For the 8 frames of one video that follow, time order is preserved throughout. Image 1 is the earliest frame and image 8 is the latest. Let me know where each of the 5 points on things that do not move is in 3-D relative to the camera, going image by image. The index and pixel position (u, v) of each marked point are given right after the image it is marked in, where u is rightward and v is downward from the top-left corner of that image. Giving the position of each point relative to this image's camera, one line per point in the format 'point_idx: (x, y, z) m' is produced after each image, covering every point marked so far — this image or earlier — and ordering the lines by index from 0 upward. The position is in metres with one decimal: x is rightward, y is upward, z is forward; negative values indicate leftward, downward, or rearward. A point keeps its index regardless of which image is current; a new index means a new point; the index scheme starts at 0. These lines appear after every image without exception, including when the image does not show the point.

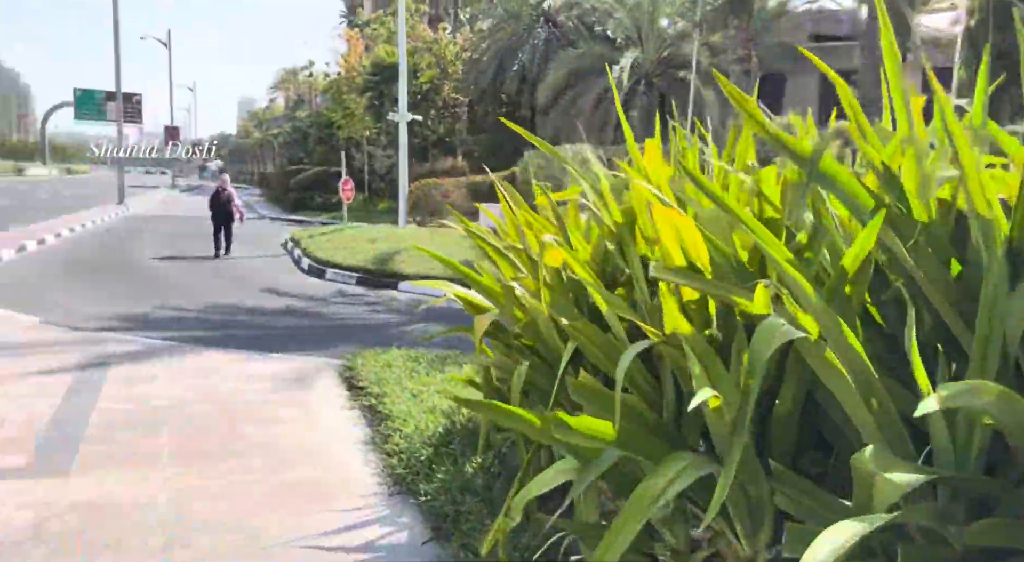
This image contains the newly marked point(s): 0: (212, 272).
0: (-3.8, +0.1, +12.1) m
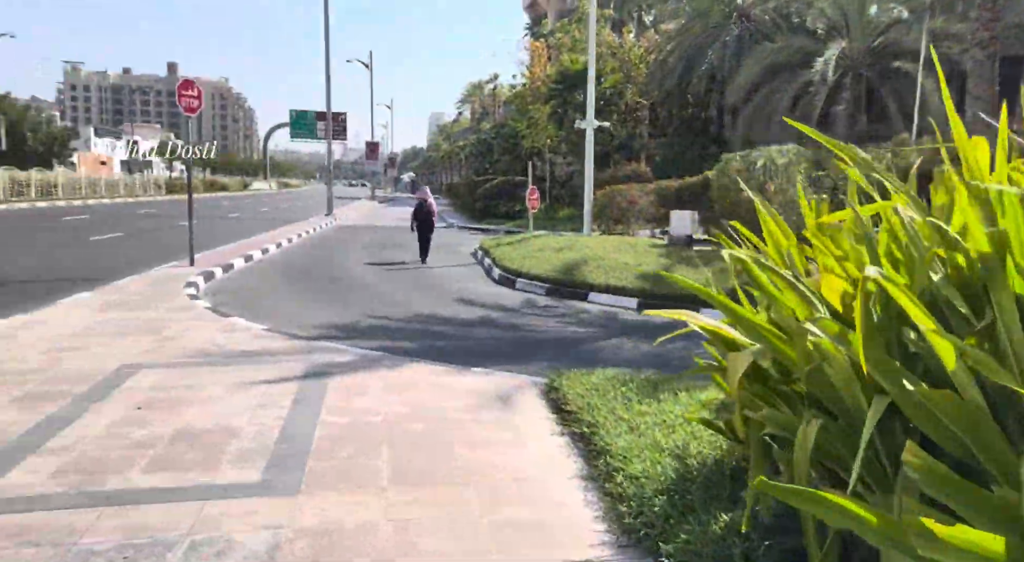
0: (-1.3, 0.0, +12.5) m
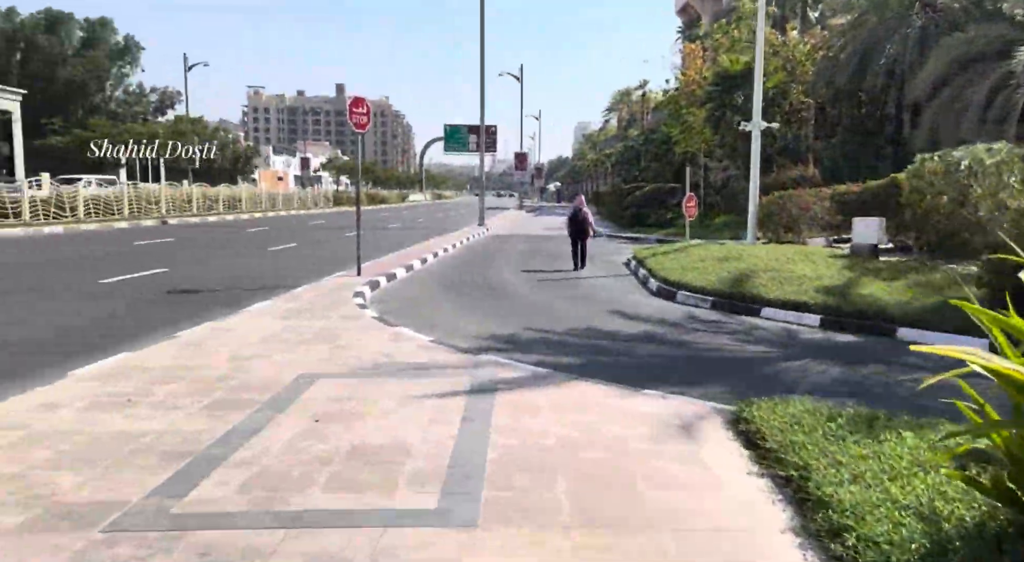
0: (+0.8, -0.2, +12.4) m
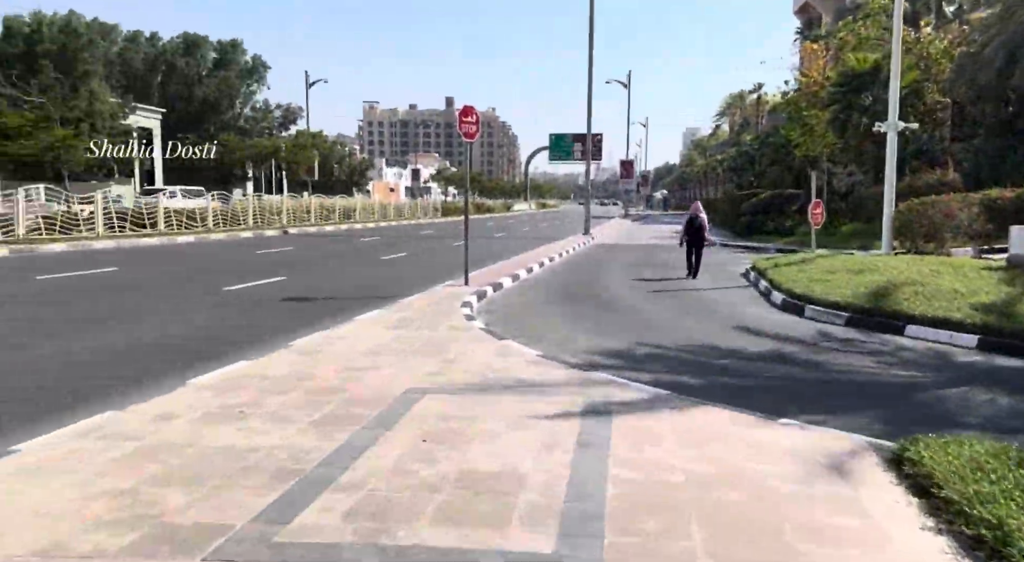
0: (+2.2, -0.3, +11.9) m
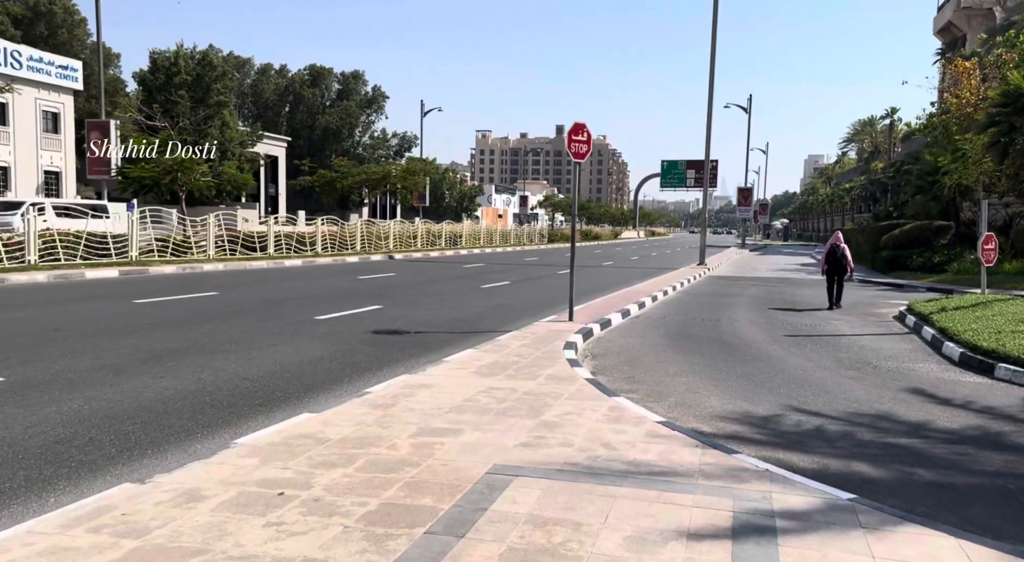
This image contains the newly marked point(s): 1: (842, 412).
0: (+3.5, -0.8, +10.2) m
1: (+2.8, -1.1, +7.9) m
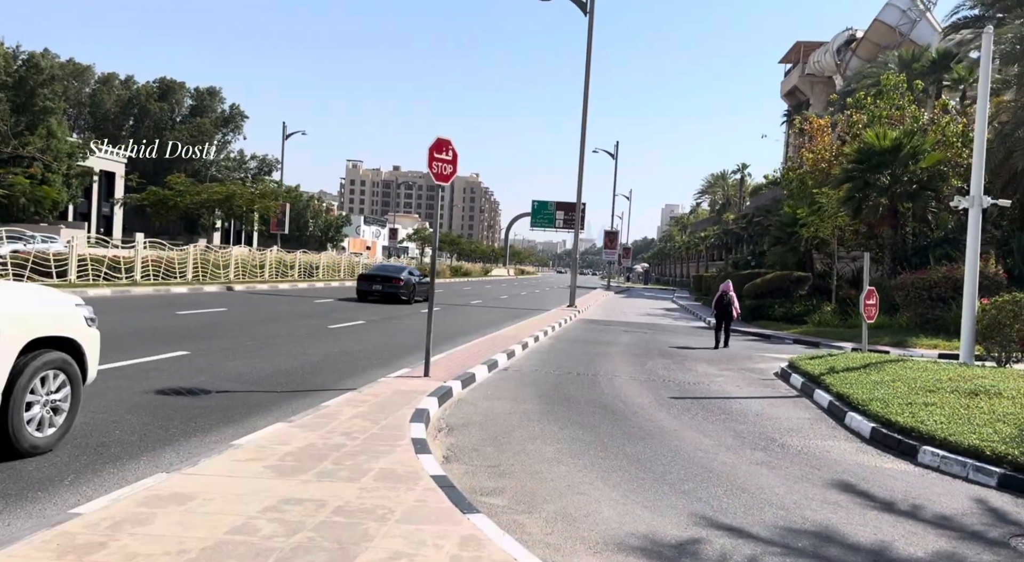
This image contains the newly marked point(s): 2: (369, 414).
0: (+2.0, -1.4, +8.3) m
1: (+1.6, -1.6, +5.9) m
2: (-1.2, -1.2, +7.9) m
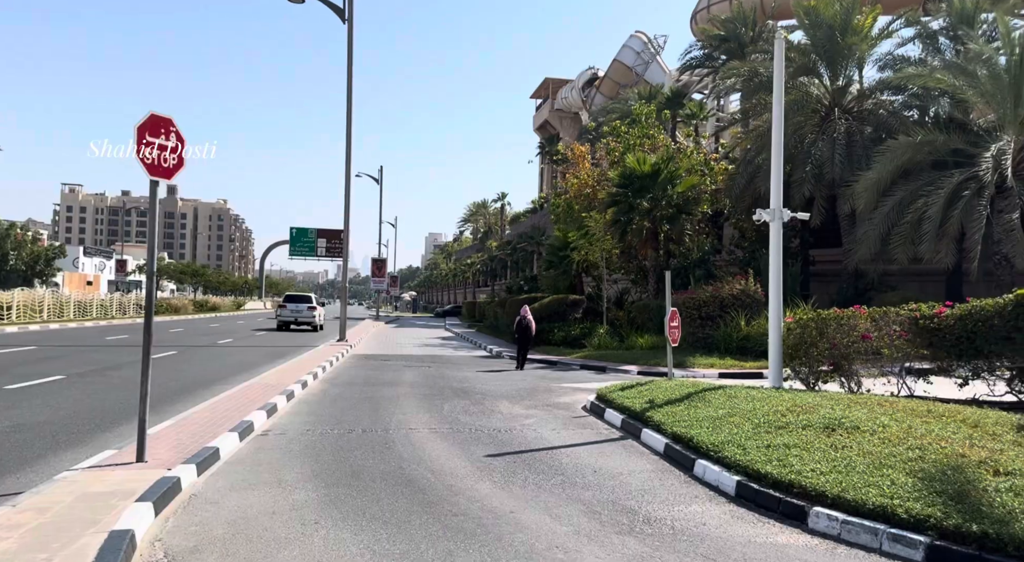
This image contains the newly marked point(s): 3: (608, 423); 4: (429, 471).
0: (+0.6, -1.5, +5.8) m
1: (+0.8, -1.7, +3.4) m
2: (-2.5, -1.4, +4.7) m
3: (+1.4, -2.1, +13.3) m
4: (-0.7, -1.7, +8.2) m
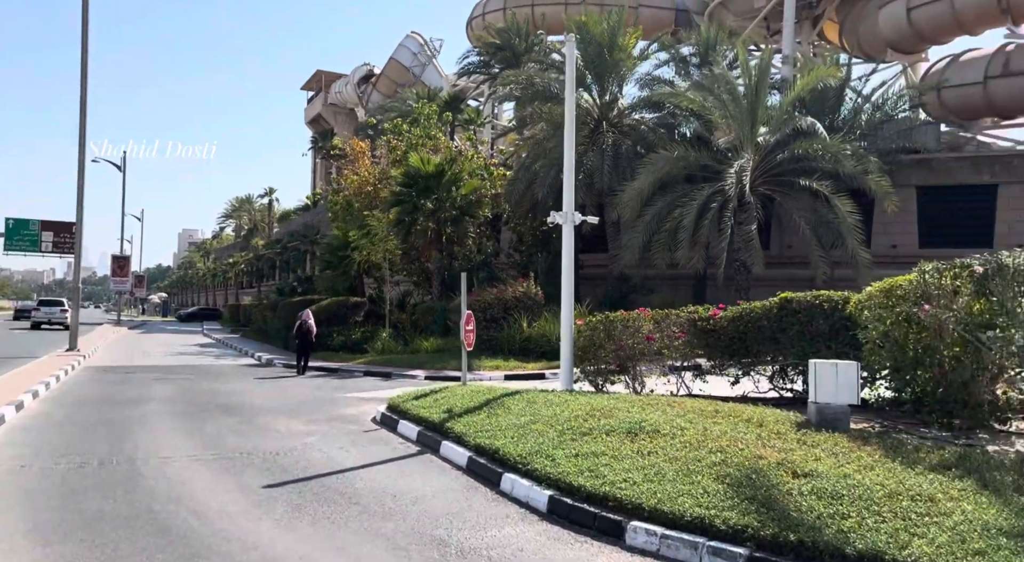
0: (-0.5, -1.5, +4.9) m
1: (+0.3, -1.6, +2.6) m
2: (-3.2, -1.3, +3.1) m
3: (-1.5, -2.0, +12.3) m
4: (-2.3, -1.7, +6.9) m
